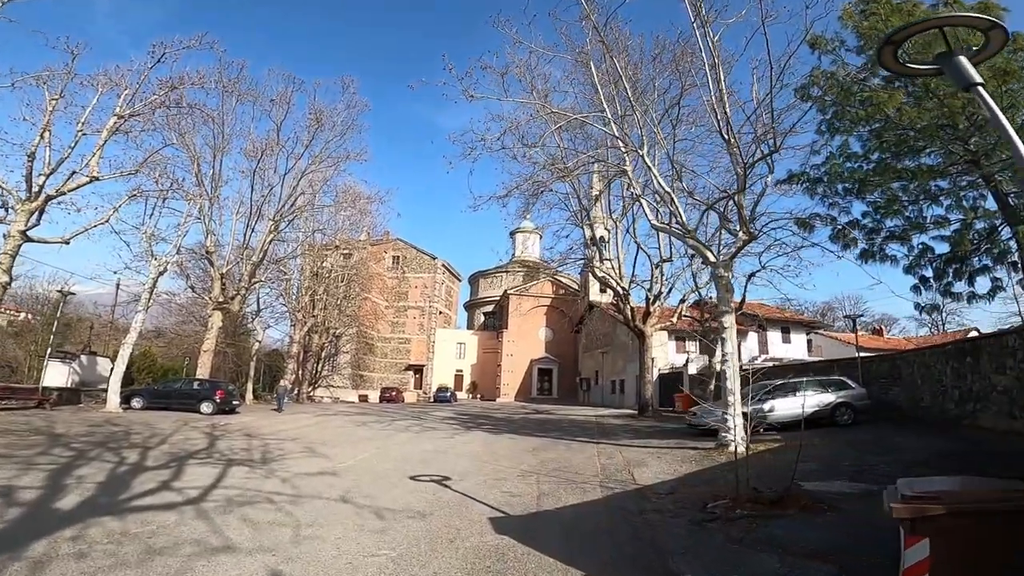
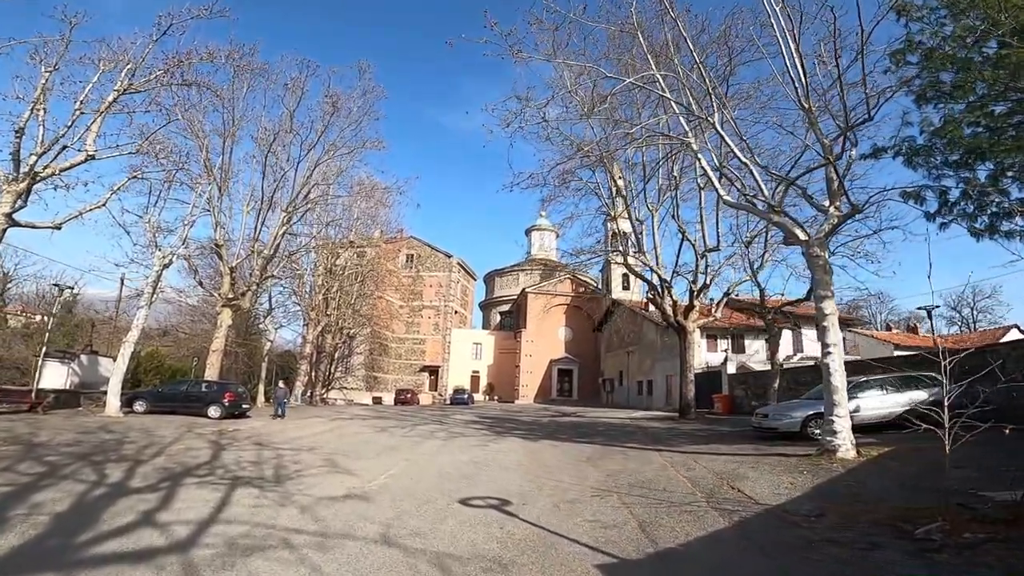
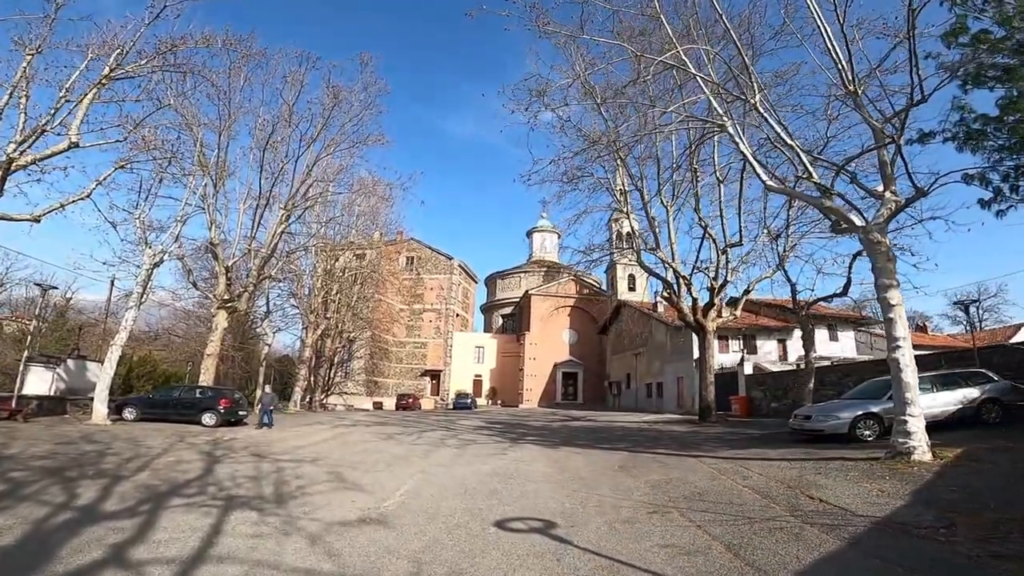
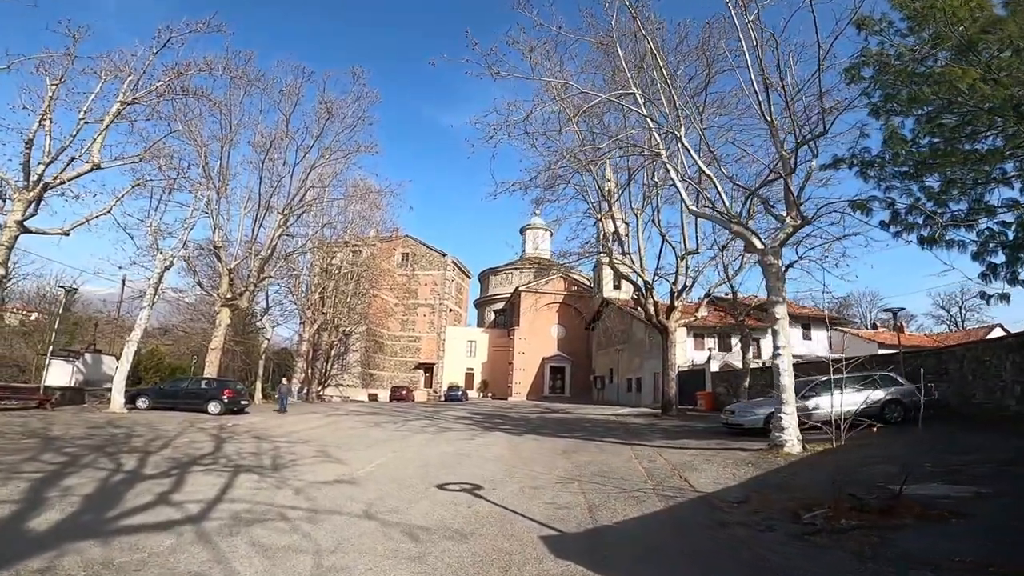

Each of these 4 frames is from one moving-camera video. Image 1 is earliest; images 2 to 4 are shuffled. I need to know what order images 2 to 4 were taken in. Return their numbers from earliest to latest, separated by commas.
4, 2, 3
